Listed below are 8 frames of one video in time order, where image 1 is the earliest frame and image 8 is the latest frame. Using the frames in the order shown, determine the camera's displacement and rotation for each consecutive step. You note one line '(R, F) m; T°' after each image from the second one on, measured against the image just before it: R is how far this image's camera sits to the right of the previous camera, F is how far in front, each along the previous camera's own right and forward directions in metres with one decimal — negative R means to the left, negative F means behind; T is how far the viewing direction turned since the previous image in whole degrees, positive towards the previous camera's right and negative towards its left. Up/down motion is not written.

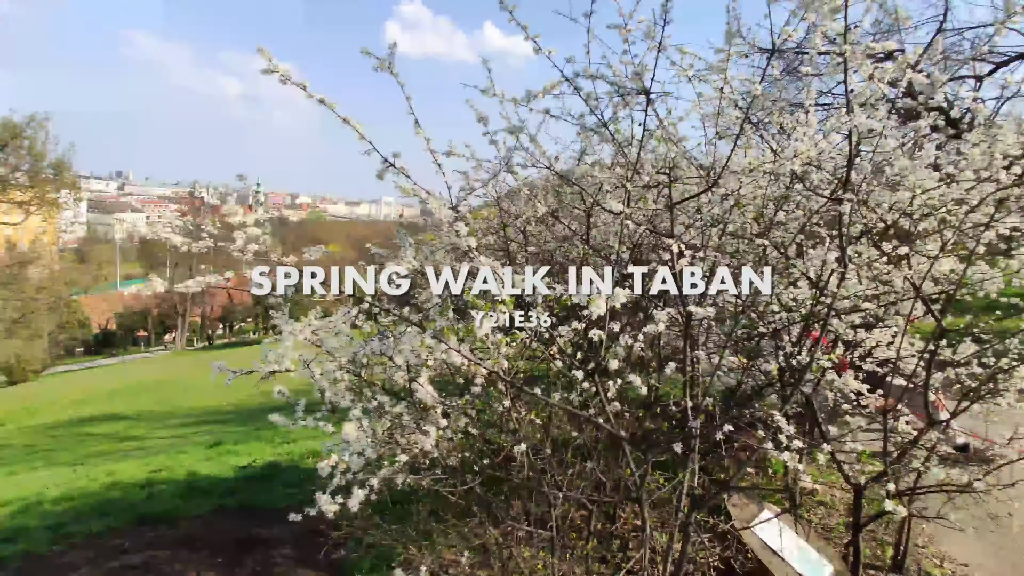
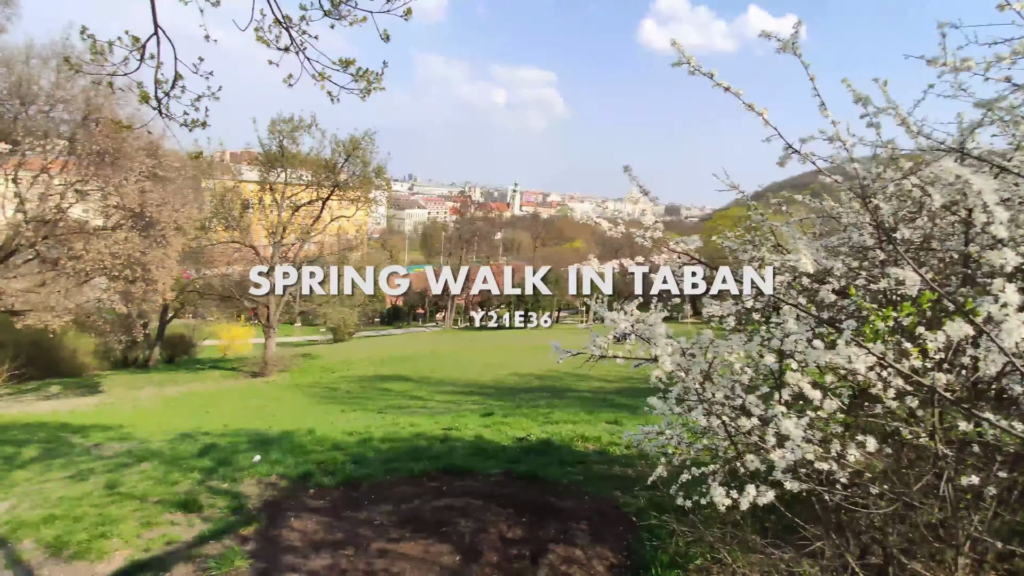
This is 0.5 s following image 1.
(-0.3, -0.1) m; -24°
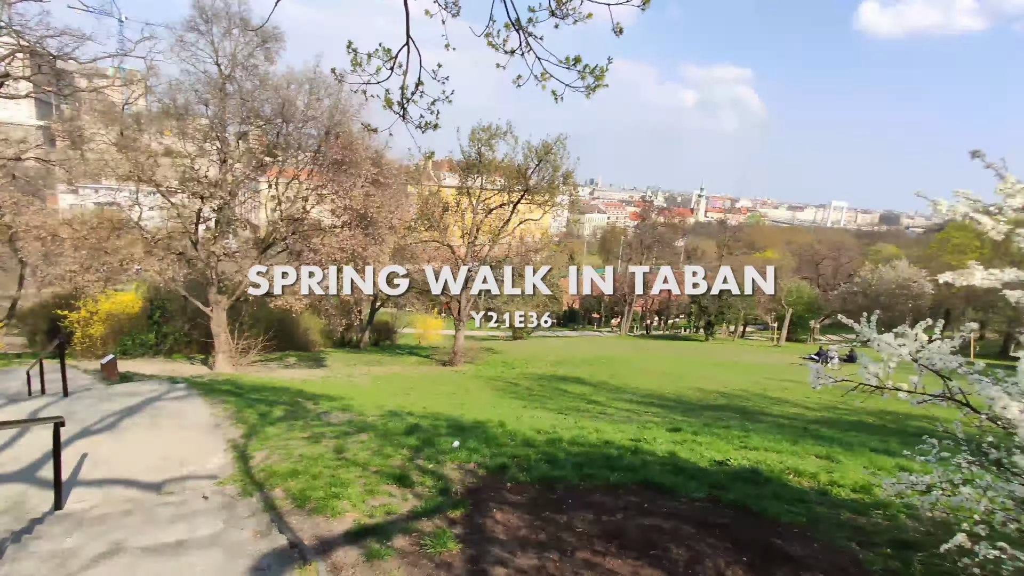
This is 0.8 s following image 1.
(-0.2, +0.1) m; -18°
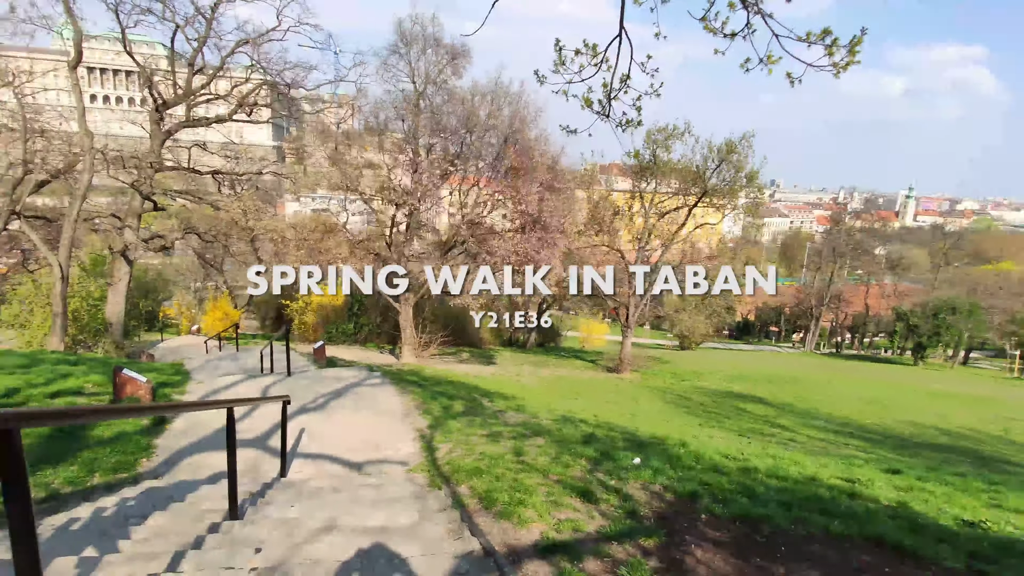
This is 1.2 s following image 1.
(-0.2, +0.2) m; -17°
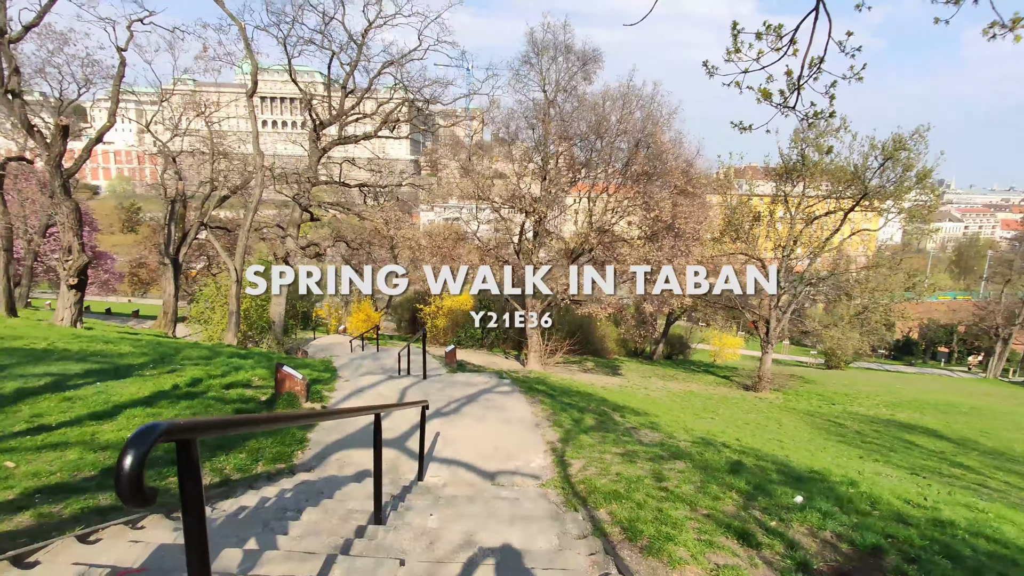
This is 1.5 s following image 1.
(-0.2, +0.2) m; -13°
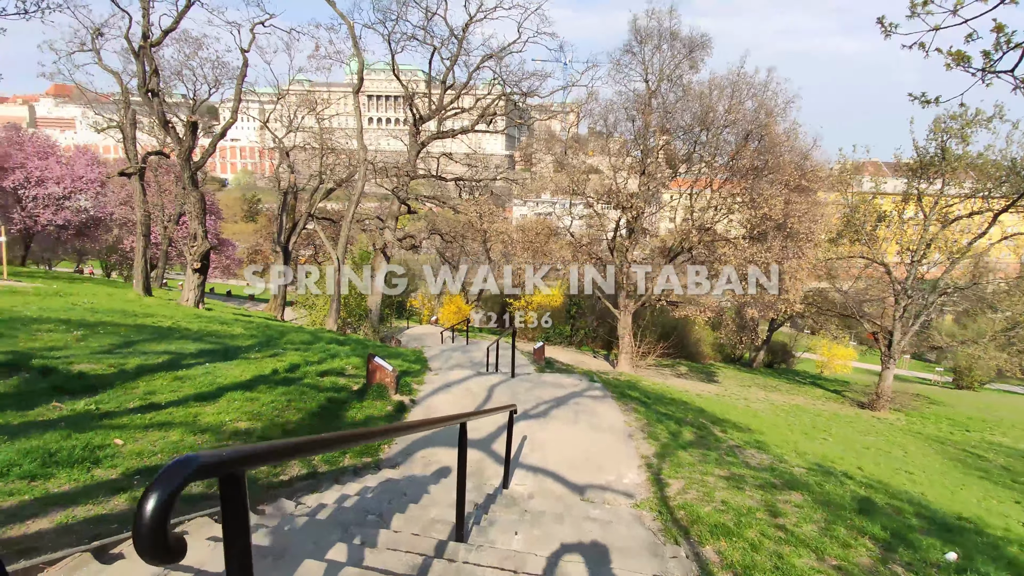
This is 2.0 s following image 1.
(-0.1, +0.4) m; -9°
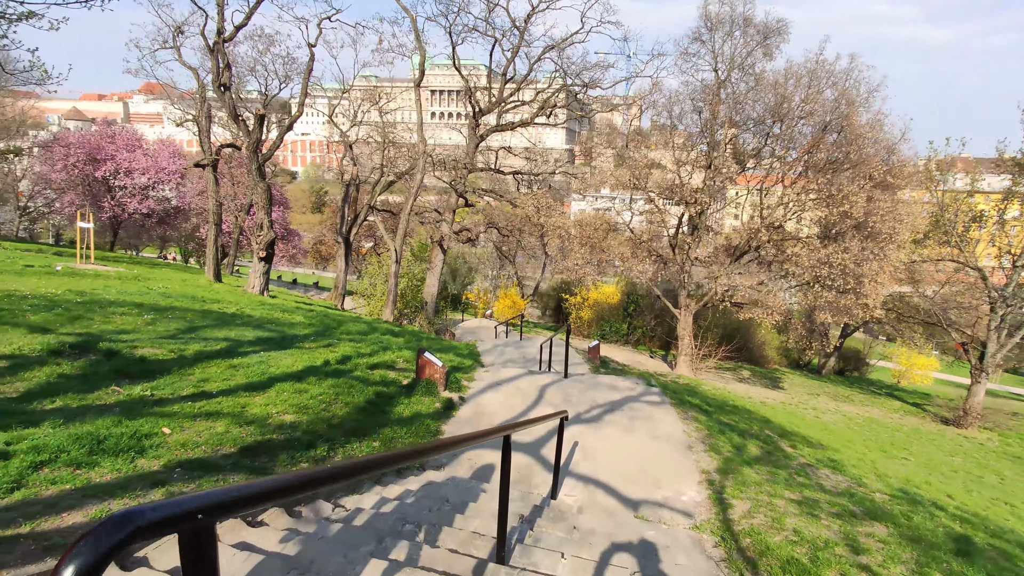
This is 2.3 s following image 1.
(0.0, +0.3) m; -6°
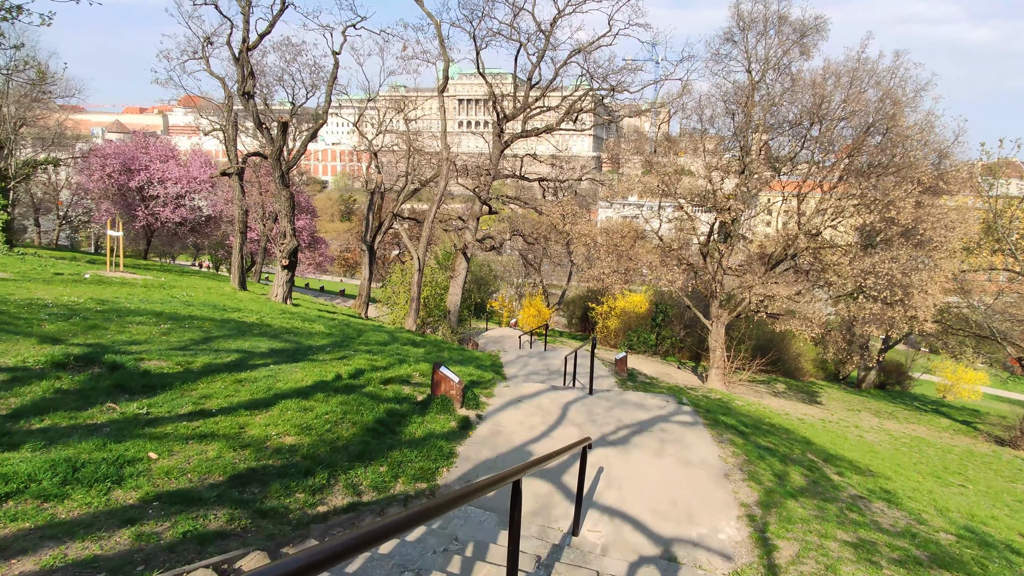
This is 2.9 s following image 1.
(+0.1, +0.4) m; -3°
